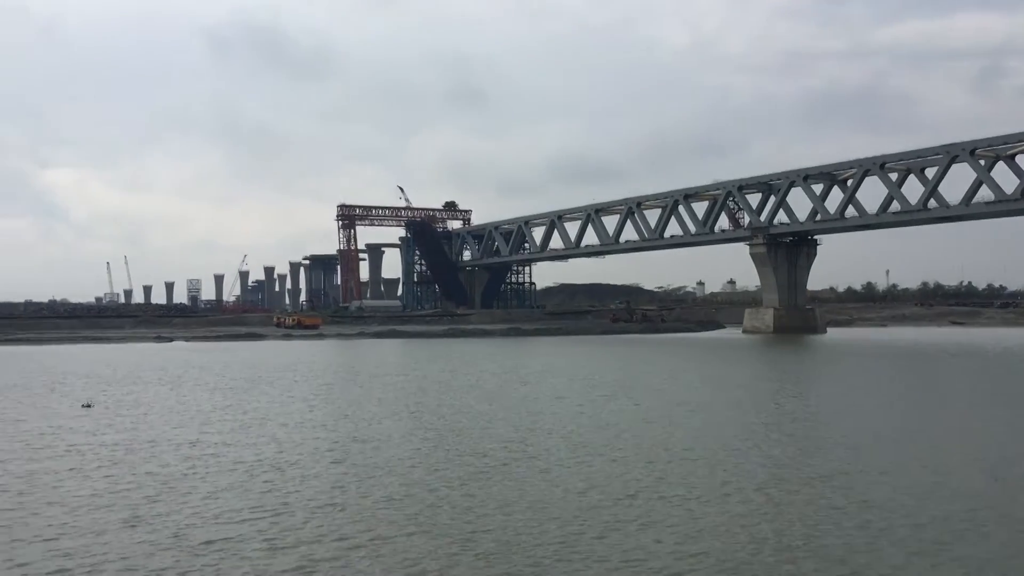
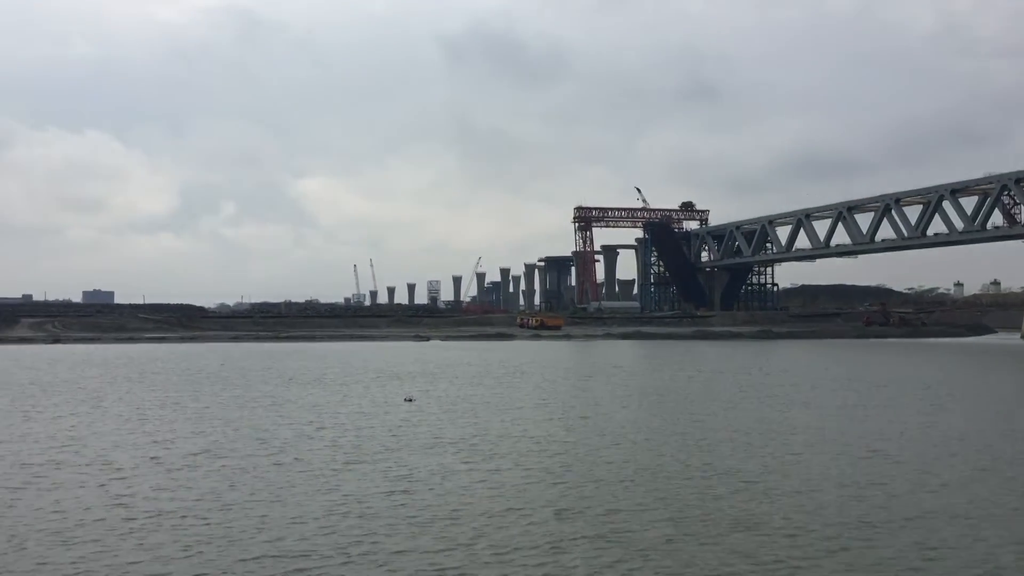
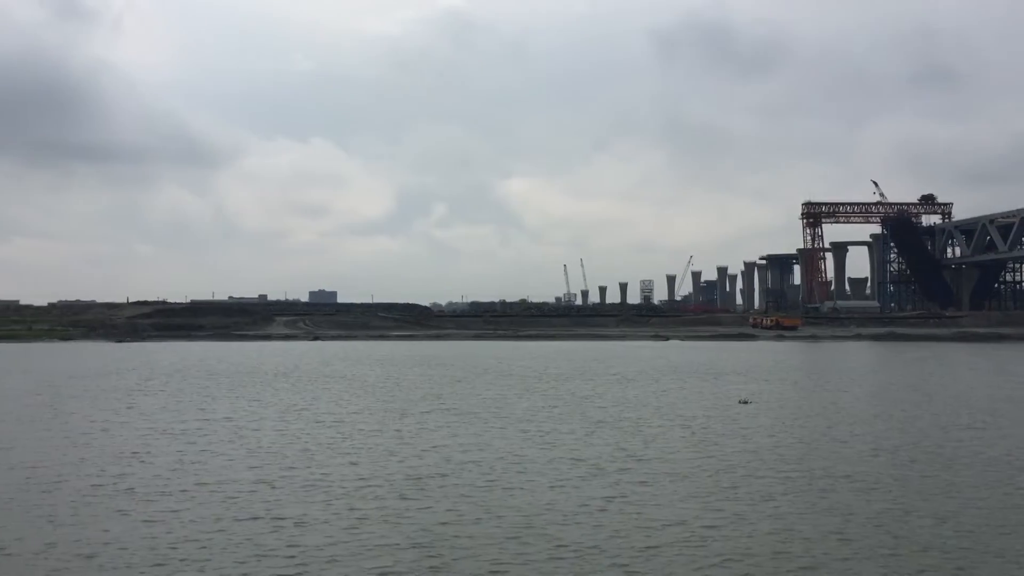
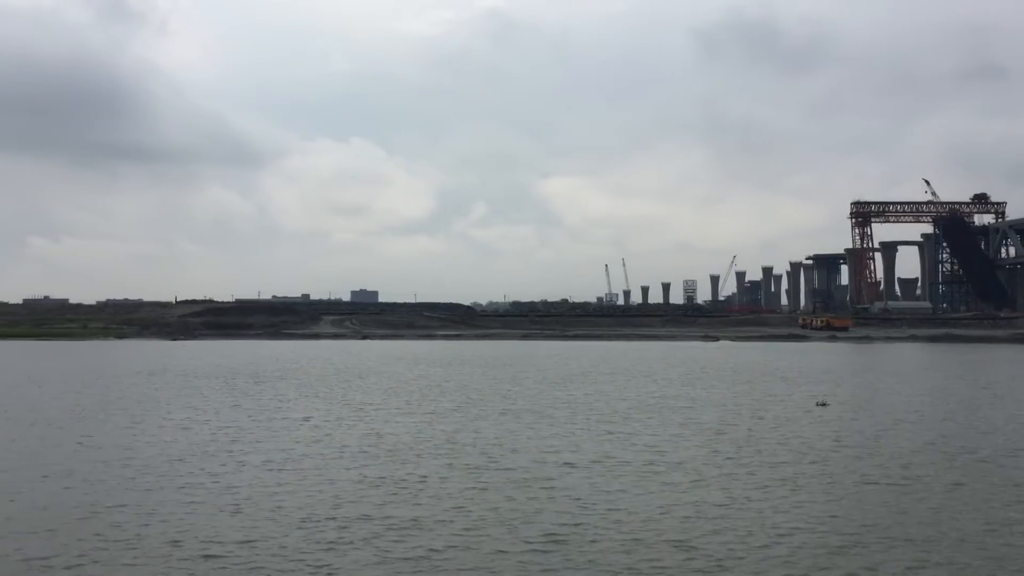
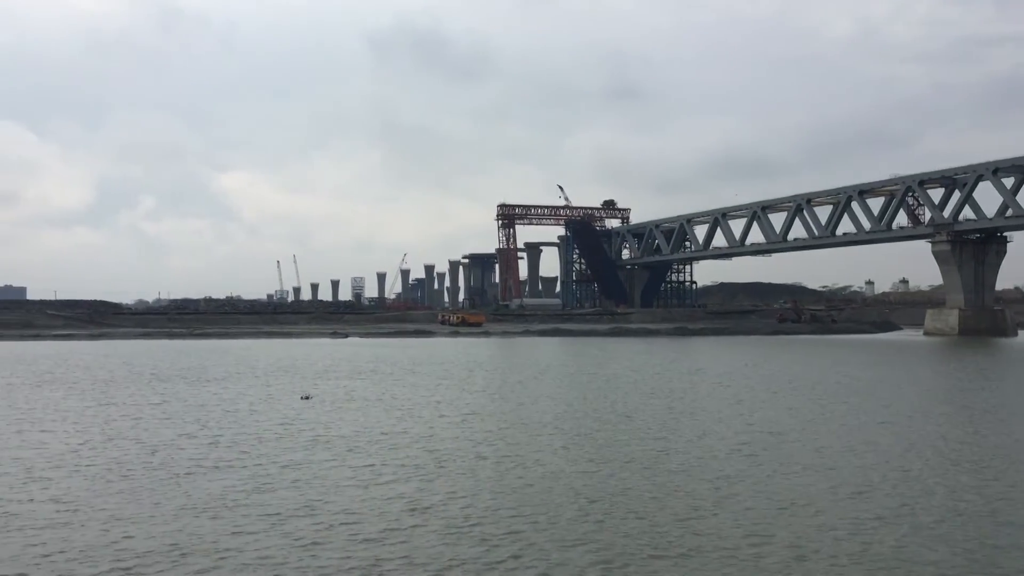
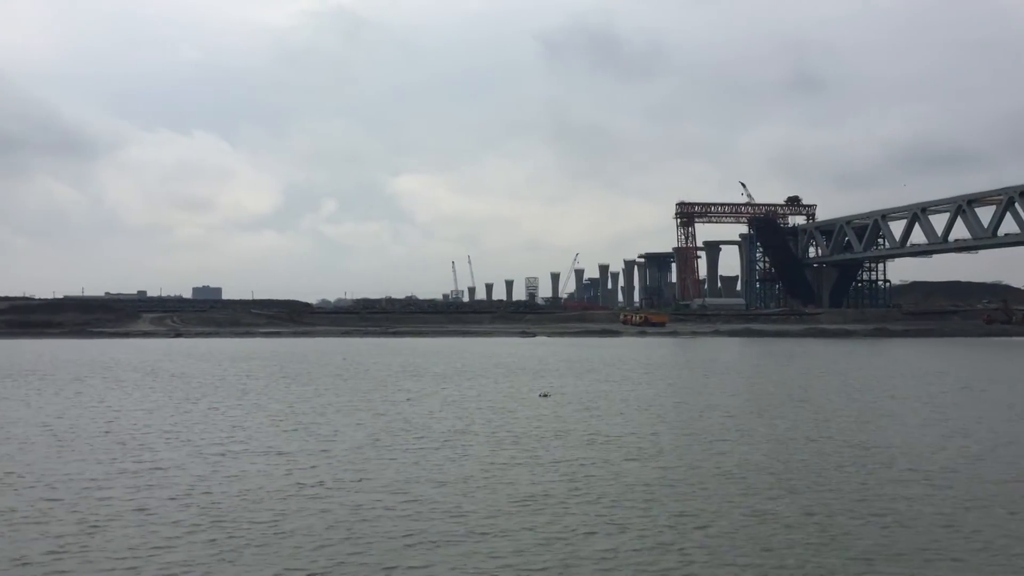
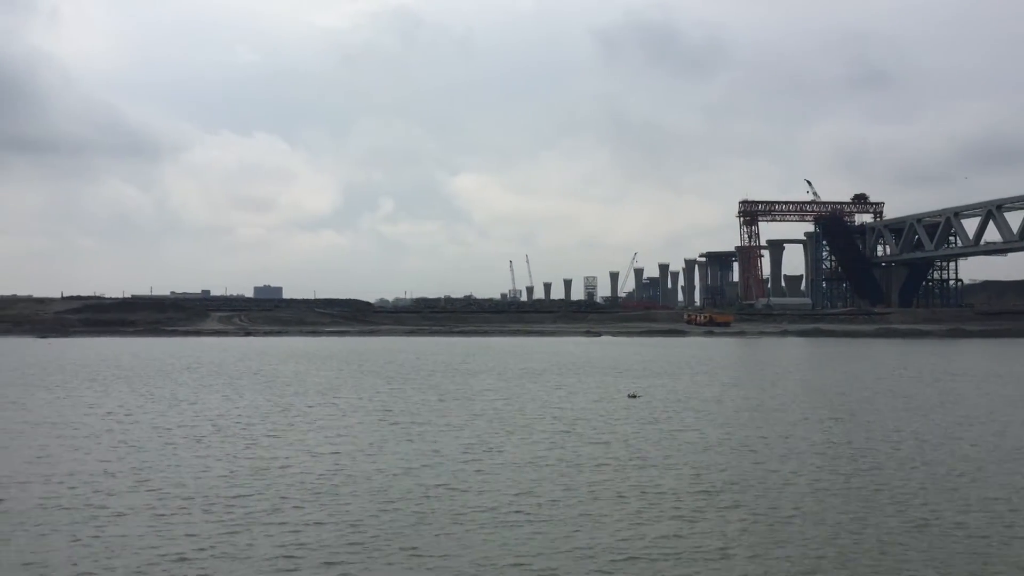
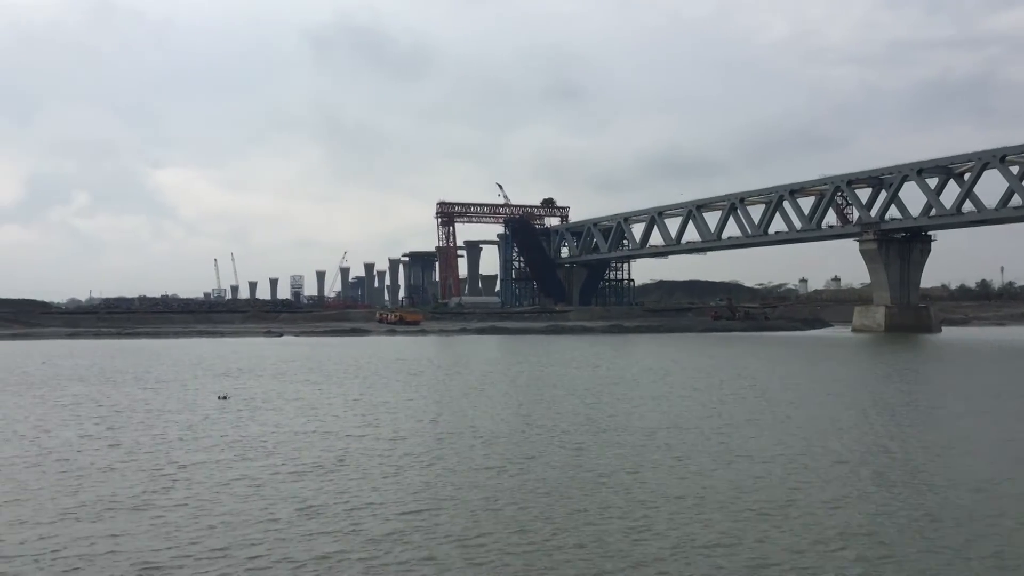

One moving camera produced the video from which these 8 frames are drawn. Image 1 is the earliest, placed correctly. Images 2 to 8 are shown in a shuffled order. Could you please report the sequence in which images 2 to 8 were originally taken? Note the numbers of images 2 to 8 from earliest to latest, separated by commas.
8, 5, 2, 6, 7, 3, 4
